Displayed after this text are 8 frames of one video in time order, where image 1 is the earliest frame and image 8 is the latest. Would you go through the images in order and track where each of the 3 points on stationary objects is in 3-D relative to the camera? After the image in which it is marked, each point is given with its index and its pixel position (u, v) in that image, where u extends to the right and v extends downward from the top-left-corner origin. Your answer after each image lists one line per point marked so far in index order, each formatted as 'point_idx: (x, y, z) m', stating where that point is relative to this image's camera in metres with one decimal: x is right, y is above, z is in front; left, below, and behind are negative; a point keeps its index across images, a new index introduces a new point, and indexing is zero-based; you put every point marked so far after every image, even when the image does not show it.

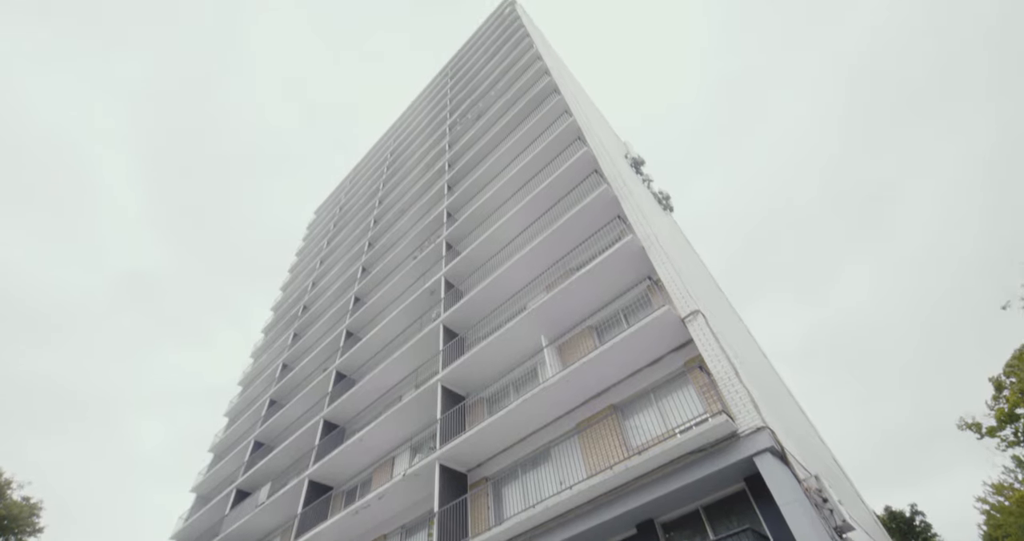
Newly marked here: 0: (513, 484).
0: (0.0, -4.3, +14.2) m
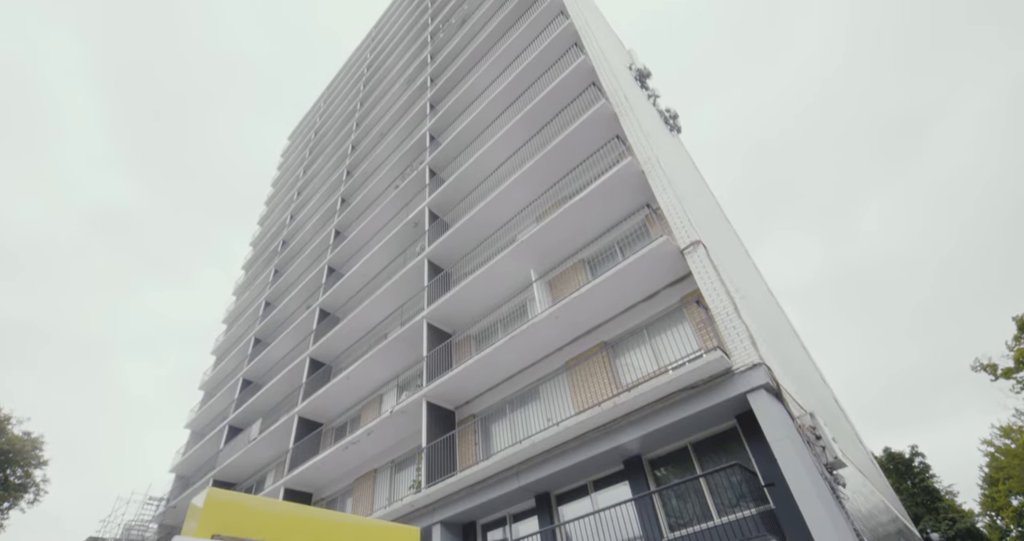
0: (-0.2, -3.0, +14.0) m
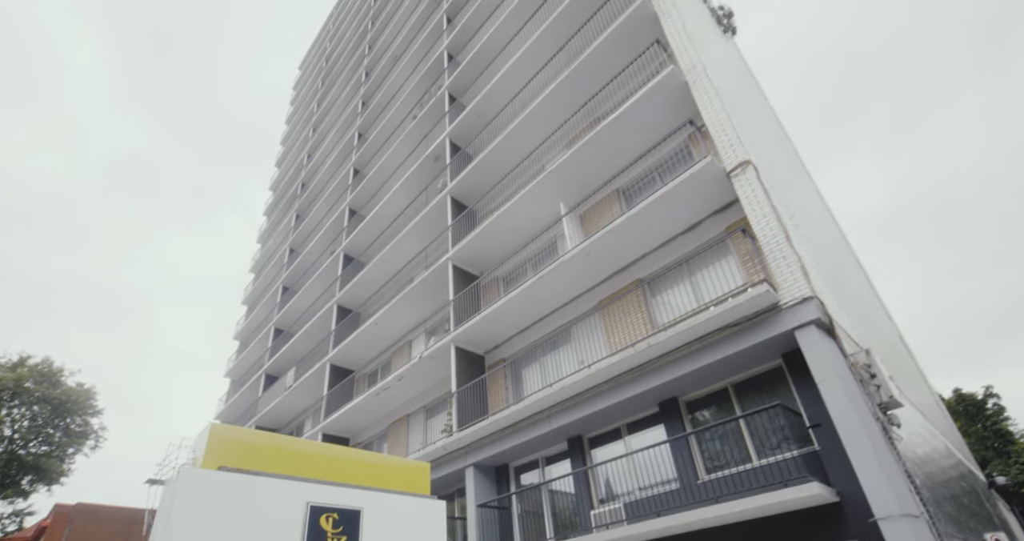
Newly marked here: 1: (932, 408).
0: (+0.4, -1.8, +13.6) m
1: (+7.2, -2.3, +12.0) m
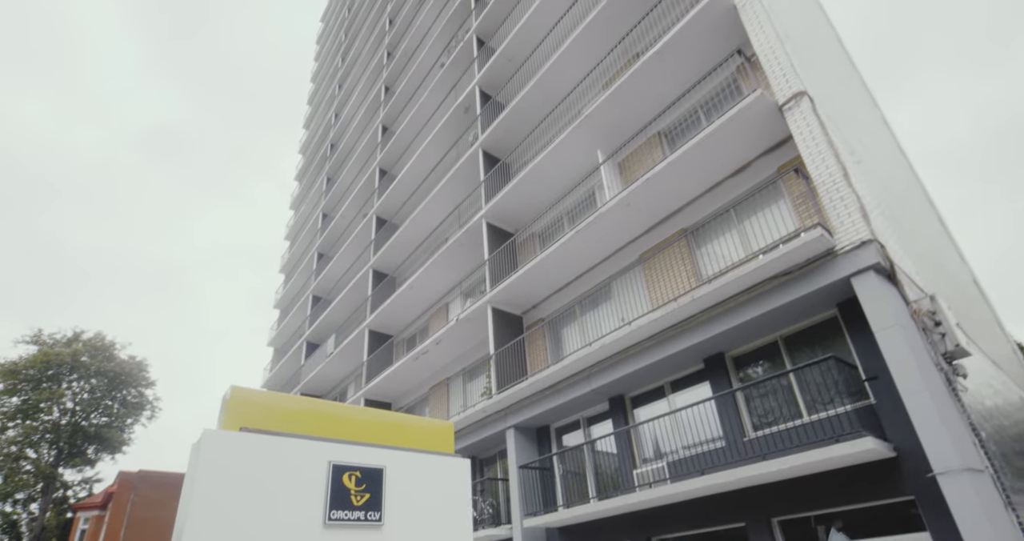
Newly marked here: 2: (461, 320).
0: (+1.1, -1.0, +13.3) m
1: (+7.8, -1.4, +11.3) m
2: (-1.1, -1.1, +15.4) m
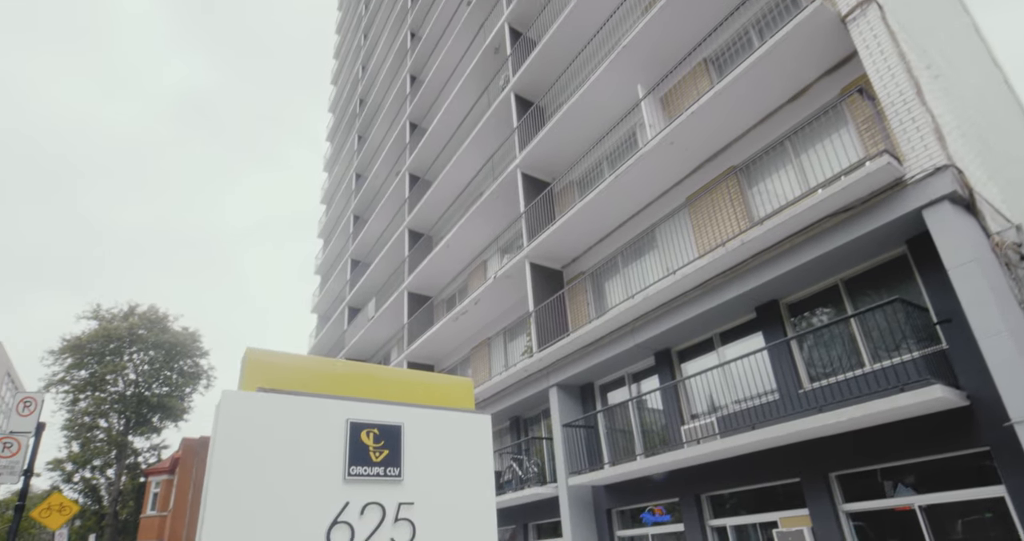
0: (+1.8, -0.1, +12.7) m
1: (+8.4, -0.4, +10.4) m
2: (-0.3, -0.1, +15.0) m
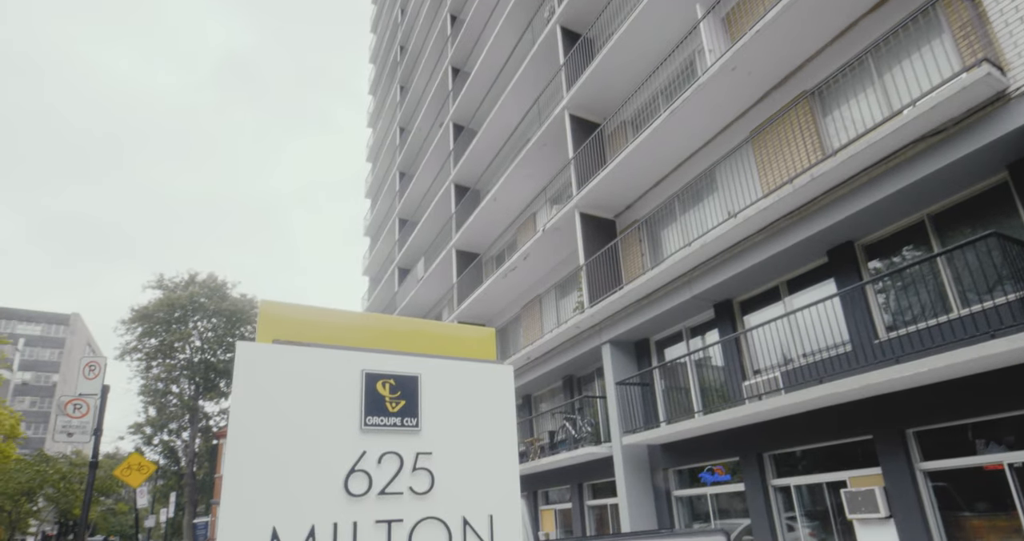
0: (+2.7, +0.8, +12.0) m
1: (+9.1, +0.5, +9.3) m
2: (+0.7, +0.9, +14.5) m
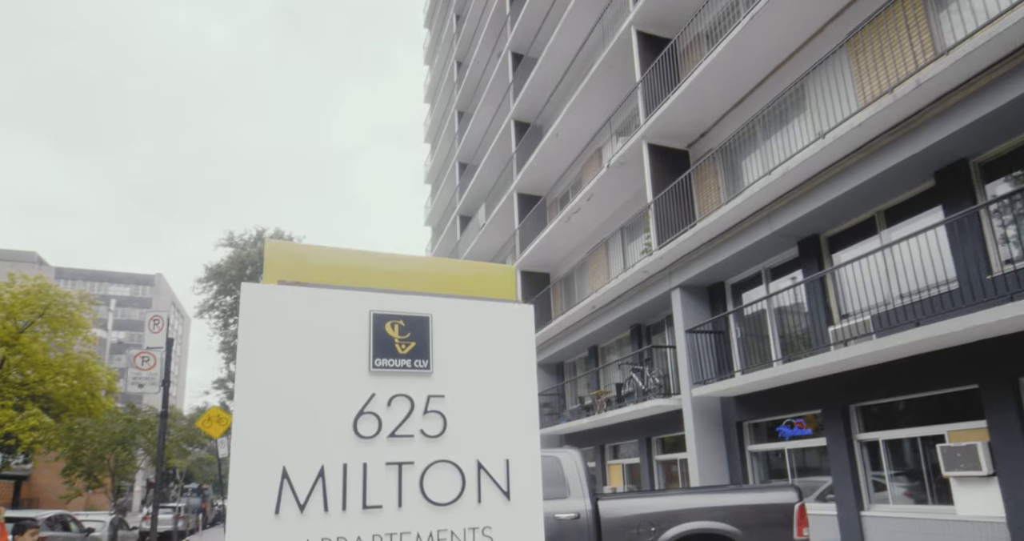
0: (+3.7, +1.9, +10.9) m
1: (+9.8, +1.4, +7.6) m
2: (+2.0, +2.0, +13.5) m
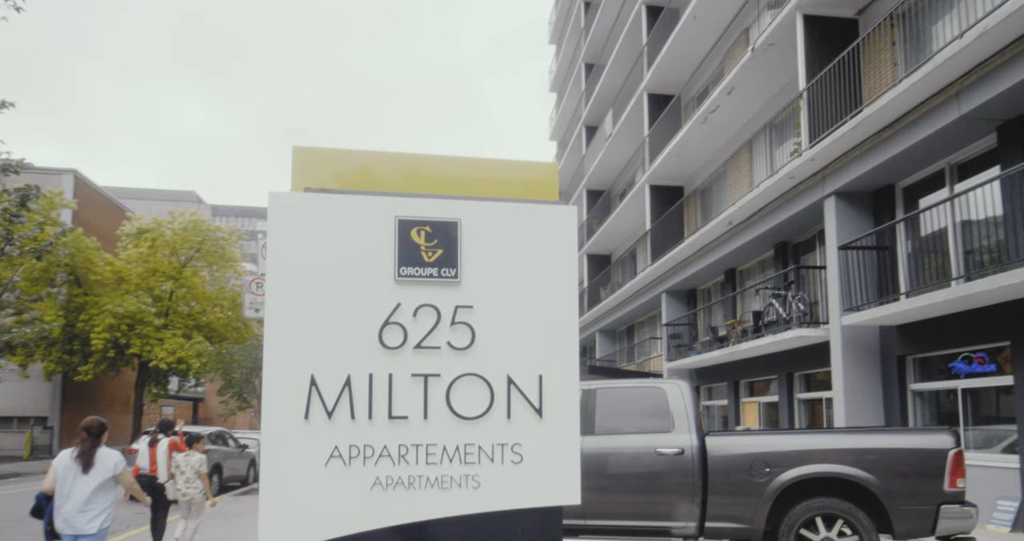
0: (+5.4, +3.3, +8.8) m
1: (+10.8, +2.5, +4.5) m
2: (+4.1, +3.6, +11.7) m
